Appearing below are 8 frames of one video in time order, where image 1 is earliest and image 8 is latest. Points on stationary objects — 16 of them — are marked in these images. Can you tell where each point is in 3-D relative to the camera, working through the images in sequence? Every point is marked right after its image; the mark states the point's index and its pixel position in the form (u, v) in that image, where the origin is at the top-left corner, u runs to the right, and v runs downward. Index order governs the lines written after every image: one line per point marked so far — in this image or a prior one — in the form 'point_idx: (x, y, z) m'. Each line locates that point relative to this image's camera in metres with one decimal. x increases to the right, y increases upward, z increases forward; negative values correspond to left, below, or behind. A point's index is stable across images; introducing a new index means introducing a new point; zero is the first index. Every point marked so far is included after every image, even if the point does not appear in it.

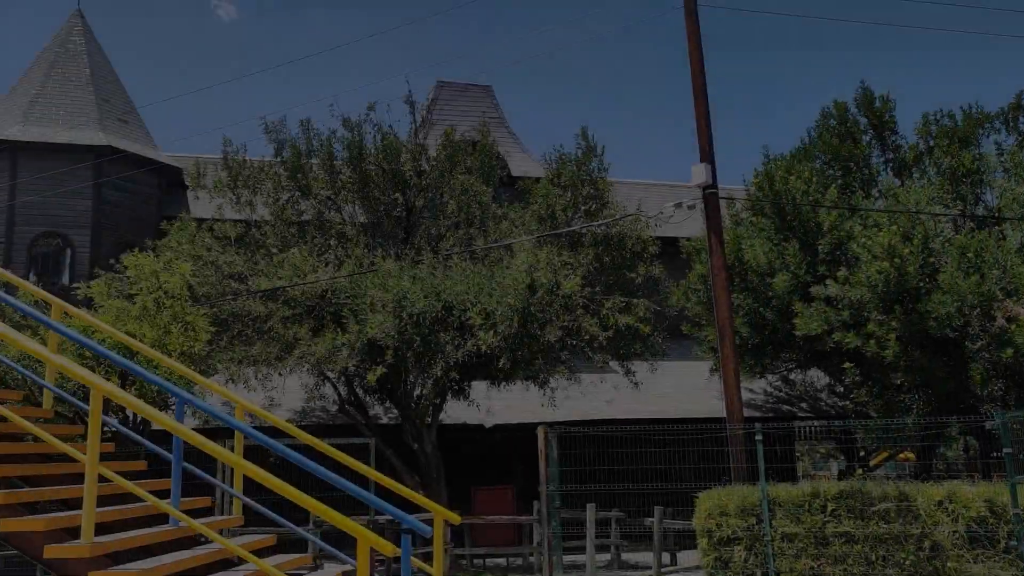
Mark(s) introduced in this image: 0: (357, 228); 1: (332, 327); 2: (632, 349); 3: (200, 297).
0: (-3.1, +1.2, +17.0) m
1: (-3.1, -0.7, +14.6) m
2: (+2.2, -1.1, +15.9) m
3: (-5.5, -0.1, +15.0) m
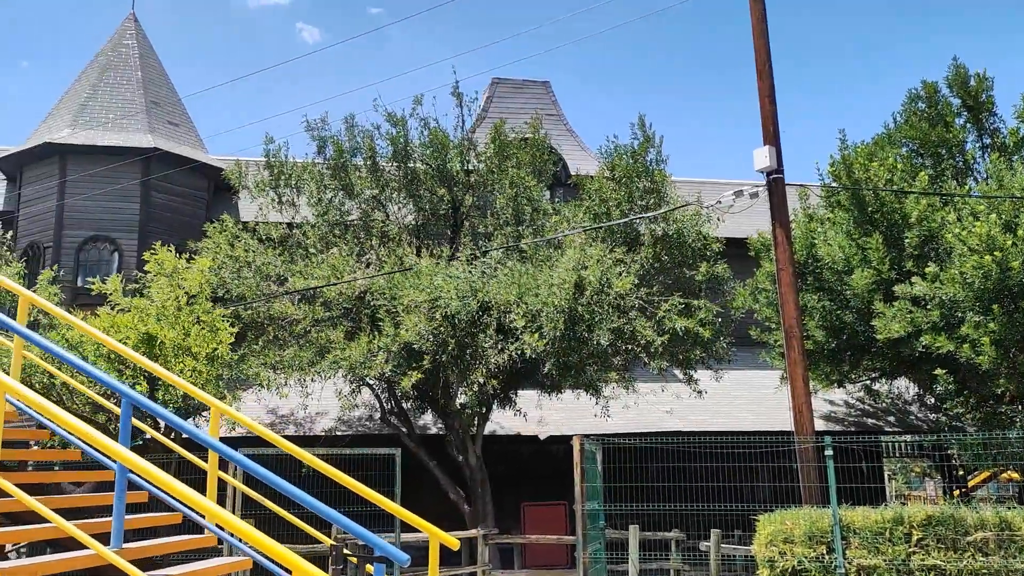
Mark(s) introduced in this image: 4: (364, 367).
0: (-2.1, +1.2, +16.2) m
1: (-2.4, -0.7, +13.8) m
2: (+3.1, -1.1, +14.6) m
3: (-4.6, -0.2, +14.5) m
4: (-2.2, -1.2, +13.0) m
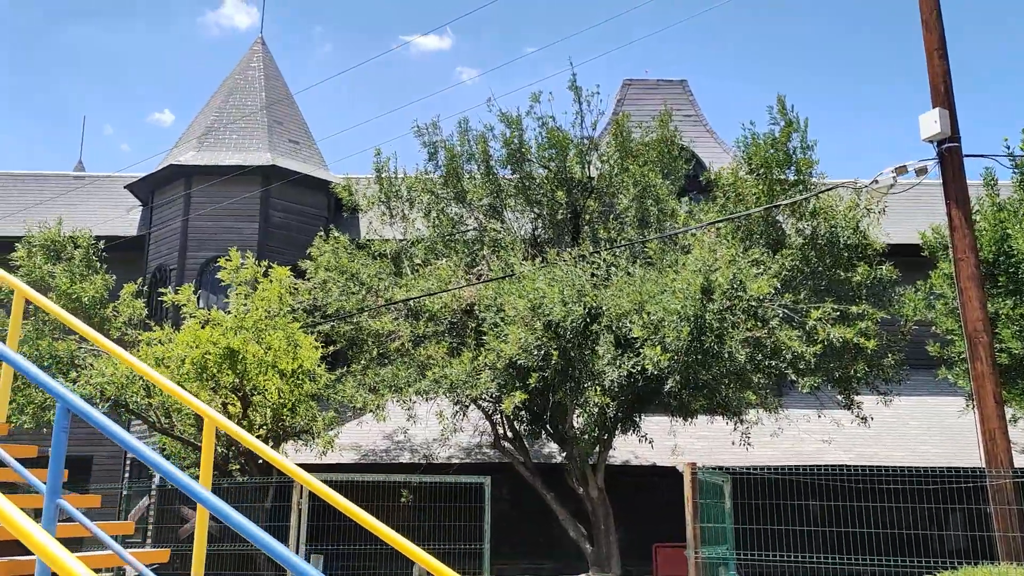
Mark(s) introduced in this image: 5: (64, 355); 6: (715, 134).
0: (+0.1, +0.9, +14.9) m
1: (-0.6, -0.8, +12.5) m
2: (+4.9, -1.2, +12.2) m
3: (-2.7, -0.4, +13.6) m
4: (-0.6, -1.3, +11.7) m
5: (-5.9, -0.9, +11.3) m
6: (+4.6, +3.4, +18.9) m
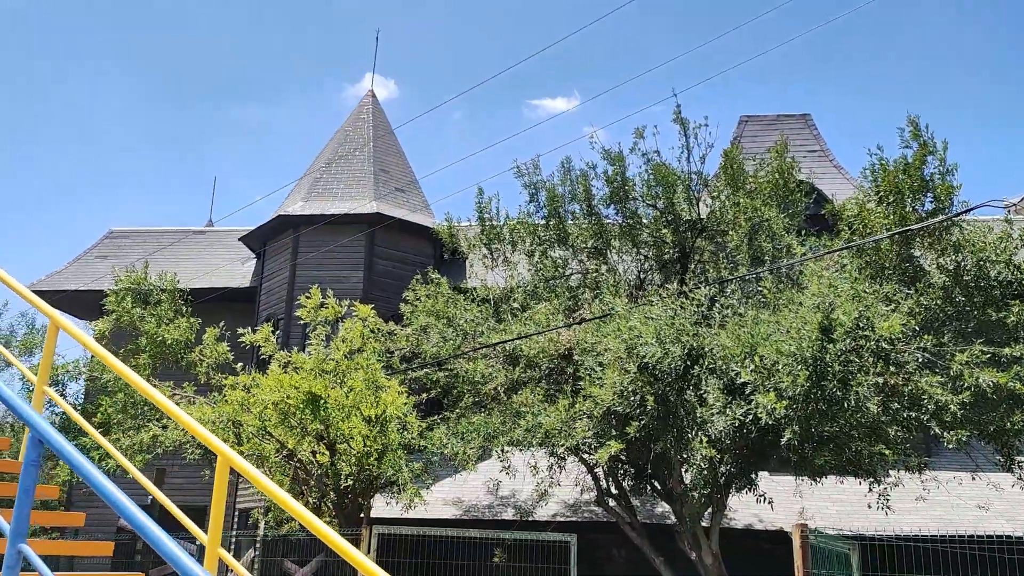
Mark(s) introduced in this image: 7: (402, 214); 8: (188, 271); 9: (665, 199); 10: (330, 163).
0: (+1.8, +0.2, +14.1) m
1: (+0.8, -1.4, +11.6) m
2: (+6.2, -1.7, +10.5) m
3: (-1.2, -1.1, +13.1) m
4: (+0.6, -1.9, +10.8) m
5: (-4.7, -1.5, +11.2) m
6: (+6.8, +2.5, +17.5) m
7: (-2.3, +1.6, +17.8) m
8: (-7.5, +0.4, +19.4) m
9: (+2.5, +1.5, +13.9) m
10: (-4.0, +2.8, +18.8) m
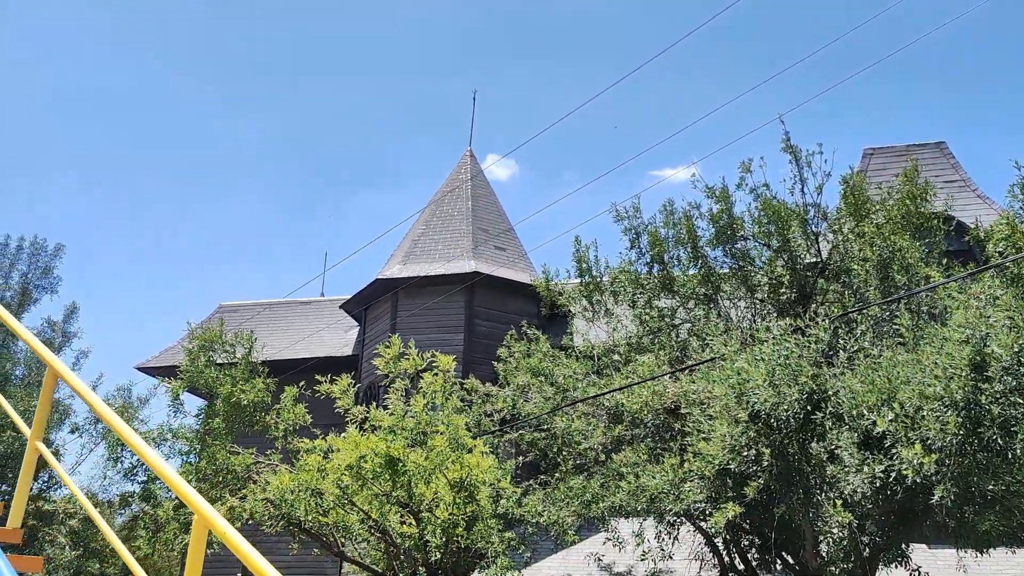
0: (+3.3, -0.6, +12.7) m
1: (+2.0, -2.0, +10.4) m
2: (+7.2, -1.9, +8.5) m
3: (+0.3, -1.9, +12.1) m
4: (+1.8, -2.4, +9.6) m
5: (-3.4, -2.3, +10.7) m
6: (+8.7, +1.7, +15.6) m
7: (-0.2, +0.3, +17.1) m
8: (-5.1, -1.2, +19.4) m
9: (+3.9, +0.8, +12.6) m
10: (-1.8, +1.4, +18.5) m
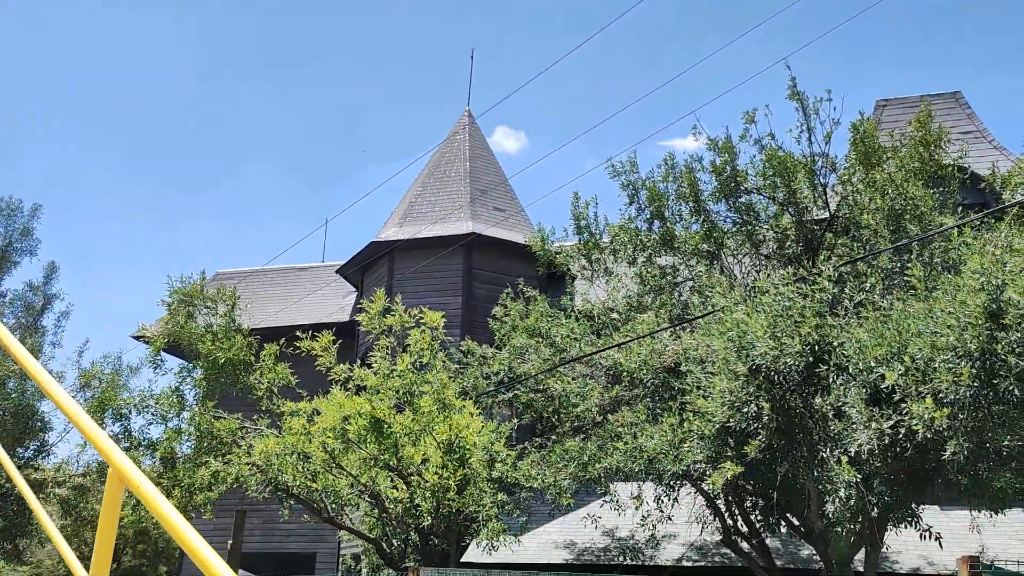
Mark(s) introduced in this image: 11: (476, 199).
0: (+3.2, +0.1, +12.3) m
1: (+1.9, -1.4, +9.9) m
2: (+7.1, -1.3, +8.0) m
3: (+0.2, -1.3, +11.7) m
4: (+1.7, -1.8, +9.1) m
5: (-3.5, -1.8, +10.4) m
6: (+8.7, +2.5, +15.0) m
7: (-0.3, +1.1, +16.7) m
8: (-5.1, -0.5, +19.1) m
9: (+3.8, +1.4, +12.0) m
10: (-1.8, +2.1, +18.0) m
11: (-0.7, +1.8, +17.4) m
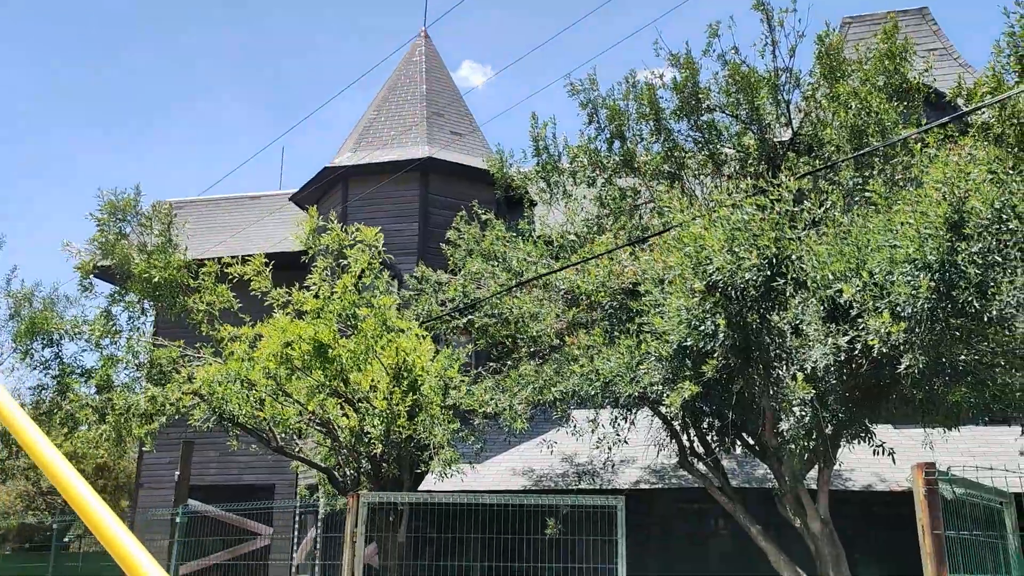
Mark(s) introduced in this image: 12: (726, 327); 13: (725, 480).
0: (+2.6, +1.2, +11.9) m
1: (+1.4, -0.5, +9.7) m
2: (+6.6, -0.5, +7.9) m
3: (-0.4, -0.3, +11.4) m
4: (+1.2, -1.0, +8.9) m
5: (-4.1, -0.9, +10.0) m
6: (+7.9, +3.8, +14.7) m
7: (-1.1, +2.5, +16.1) m
8: (-6.0, +1.1, +18.5) m
9: (+3.2, +2.5, +11.6) m
10: (-2.7, +3.6, +17.3) m
11: (-1.6, +3.3, +16.8) m
12: (+2.0, -0.4, +8.1) m
13: (+2.5, -2.2, +10.0) m
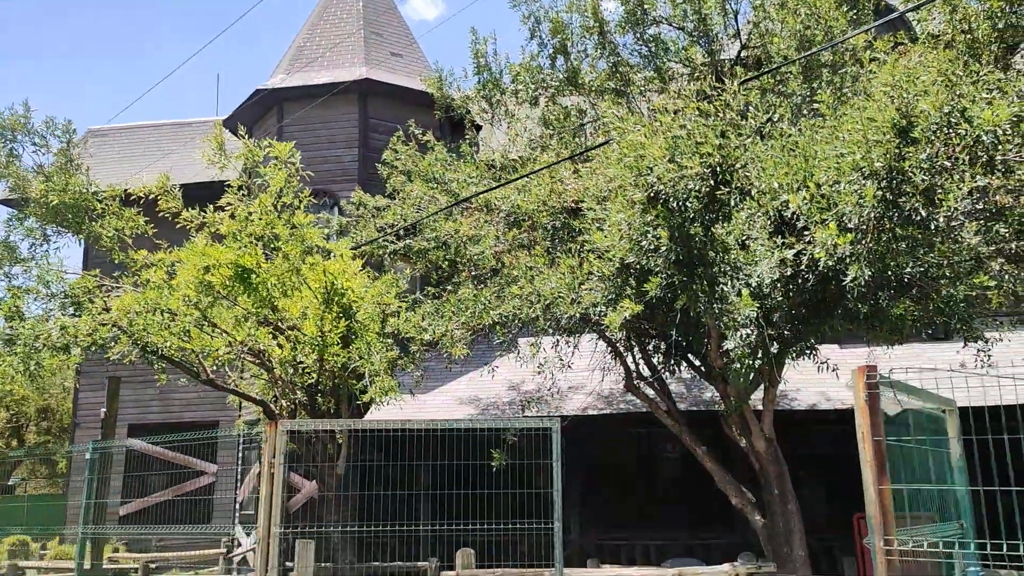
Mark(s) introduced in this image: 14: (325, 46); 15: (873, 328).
0: (+1.8, +2.3, +11.5) m
1: (+0.7, +0.4, +9.3) m
2: (+6.0, +0.3, +7.8) m
3: (-1.1, +0.7, +10.9) m
4: (+0.5, -0.1, +8.6) m
5: (-4.7, -0.1, +9.4) m
6: (+6.9, +5.2, +14.3) m
7: (-2.1, +3.8, +15.4) m
8: (-7.1, +2.5, +17.6) m
9: (+2.4, +3.6, +11.1) m
10: (-3.8, +5.0, +16.4) m
11: (-2.7, +4.6, +16.0) m
12: (+1.4, +0.4, +7.8) m
13: (+1.8, -1.3, +9.9) m
14: (-3.5, +4.5, +16.0) m
15: (+3.6, -0.4, +8.5) m
